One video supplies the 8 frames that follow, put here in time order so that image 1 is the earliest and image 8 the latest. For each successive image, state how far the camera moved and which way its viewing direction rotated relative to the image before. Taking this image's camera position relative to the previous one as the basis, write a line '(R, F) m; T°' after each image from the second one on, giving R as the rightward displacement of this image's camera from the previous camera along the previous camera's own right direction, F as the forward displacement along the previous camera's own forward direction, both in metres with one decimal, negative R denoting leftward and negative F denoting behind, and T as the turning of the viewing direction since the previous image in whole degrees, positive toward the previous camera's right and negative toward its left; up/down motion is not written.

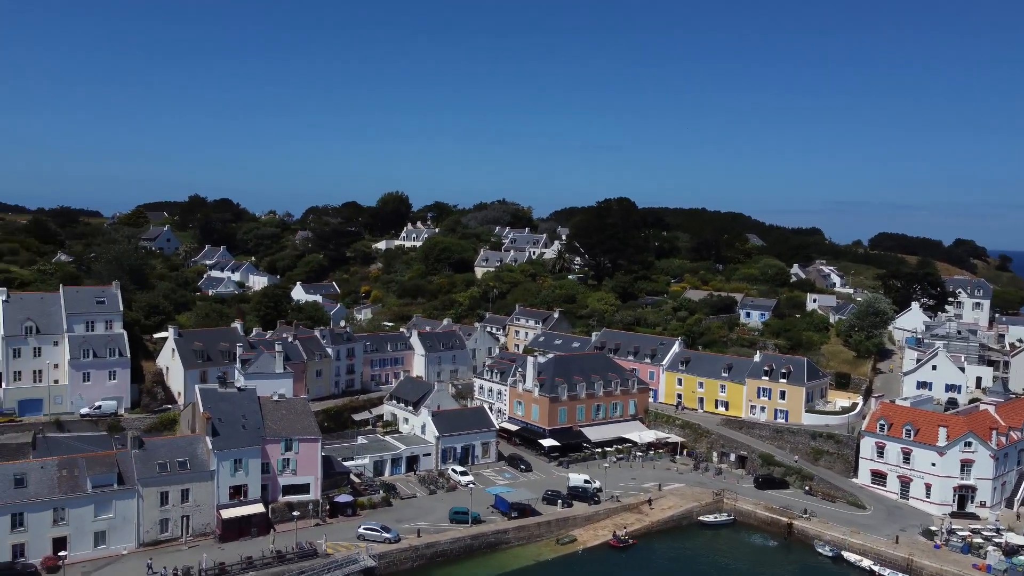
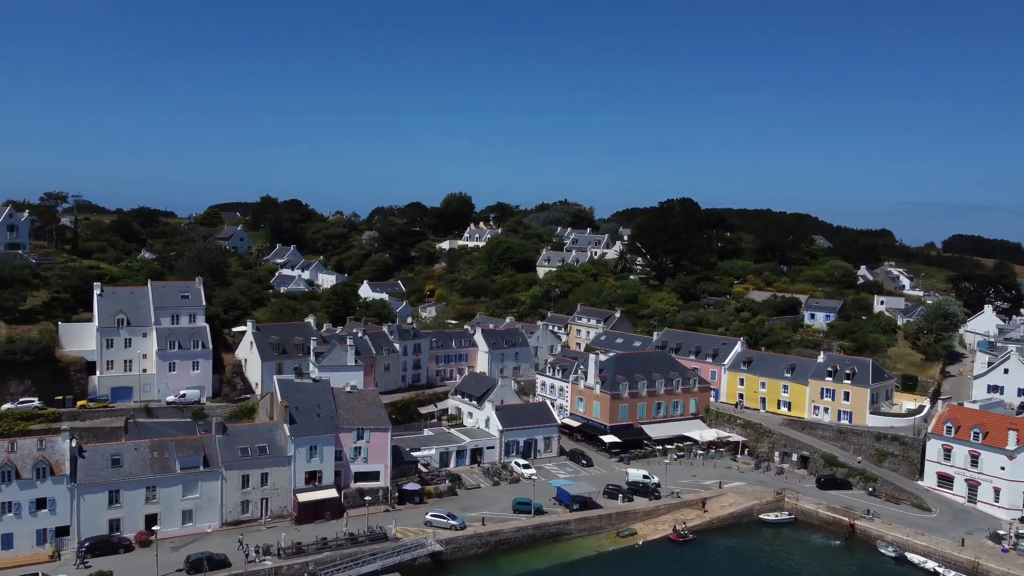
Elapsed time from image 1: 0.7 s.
(-0.1, -0.9) m; -4°
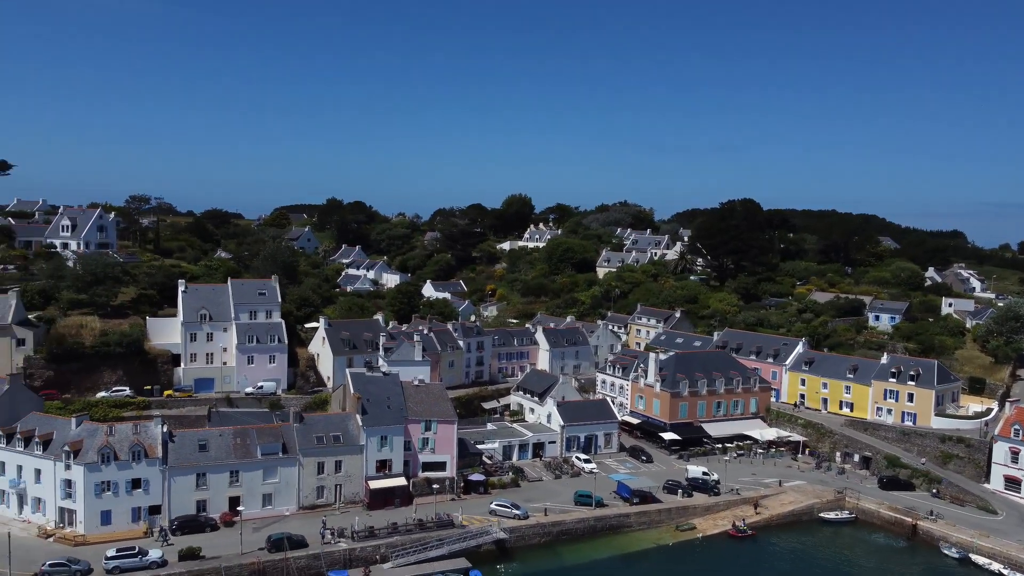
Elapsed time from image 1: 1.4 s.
(-0.2, -1.1) m; -4°
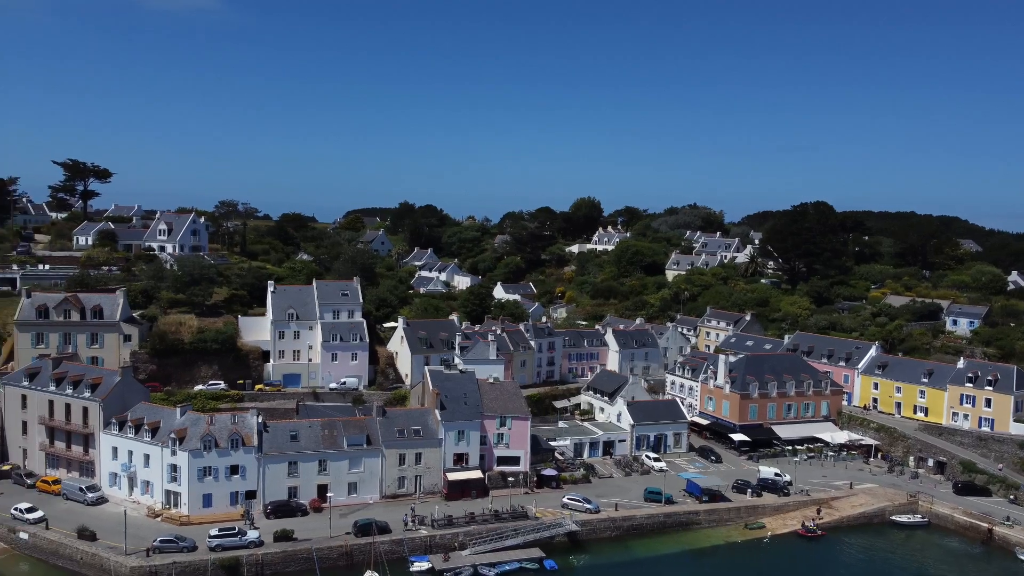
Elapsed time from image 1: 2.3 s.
(-0.2, -1.3) m; -5°
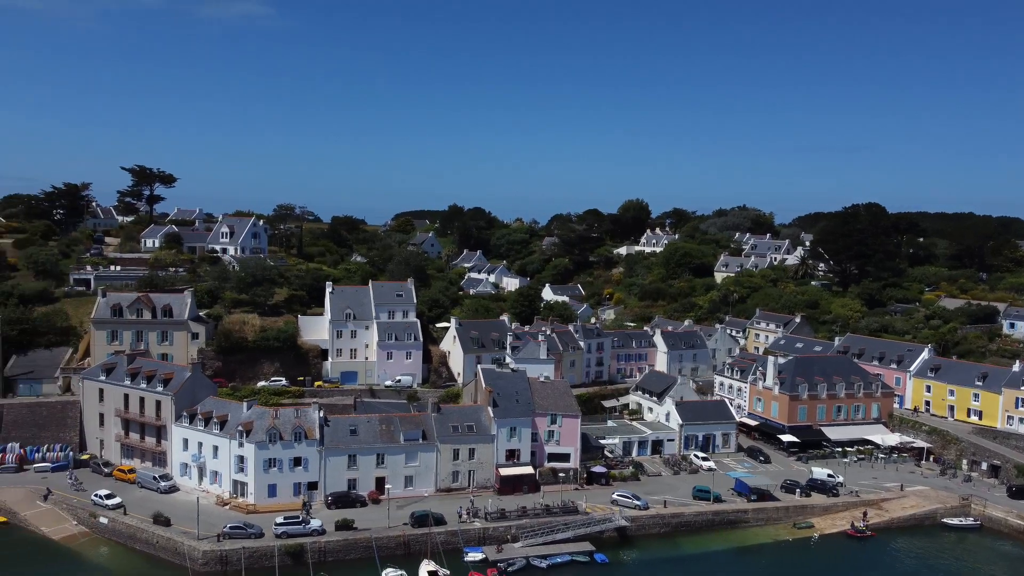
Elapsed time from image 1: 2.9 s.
(-0.2, -1.0) m; -3°
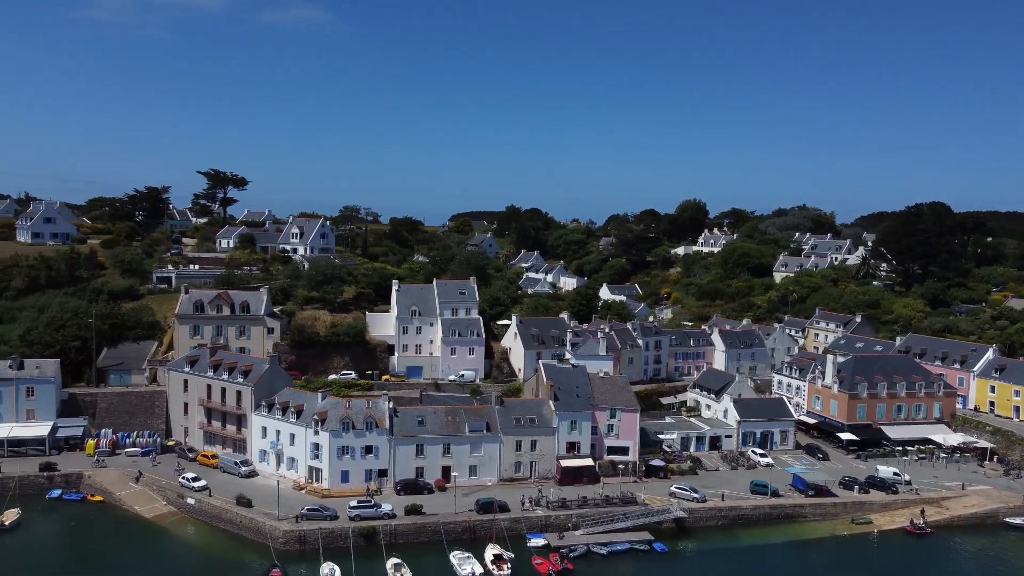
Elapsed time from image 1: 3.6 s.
(-0.3, -1.3) m; -4°
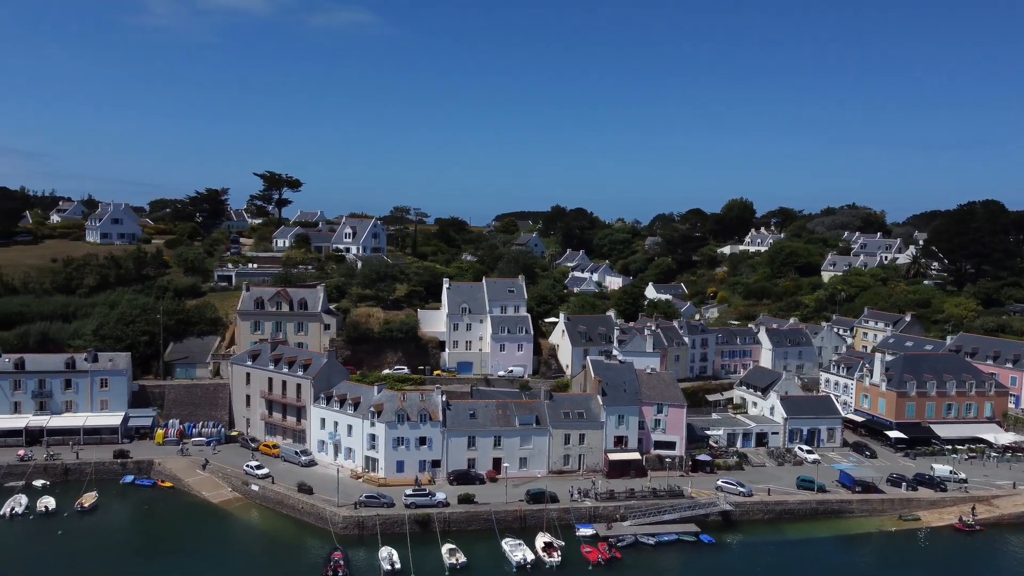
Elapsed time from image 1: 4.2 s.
(-0.2, -1.0) m; -3°
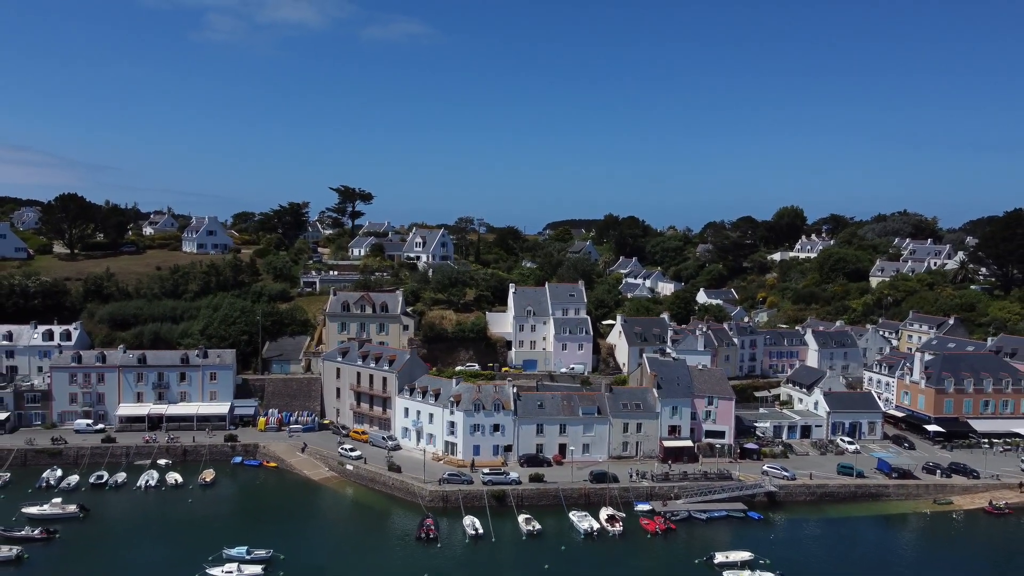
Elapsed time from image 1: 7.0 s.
(-0.7, -4.3) m; -4°
